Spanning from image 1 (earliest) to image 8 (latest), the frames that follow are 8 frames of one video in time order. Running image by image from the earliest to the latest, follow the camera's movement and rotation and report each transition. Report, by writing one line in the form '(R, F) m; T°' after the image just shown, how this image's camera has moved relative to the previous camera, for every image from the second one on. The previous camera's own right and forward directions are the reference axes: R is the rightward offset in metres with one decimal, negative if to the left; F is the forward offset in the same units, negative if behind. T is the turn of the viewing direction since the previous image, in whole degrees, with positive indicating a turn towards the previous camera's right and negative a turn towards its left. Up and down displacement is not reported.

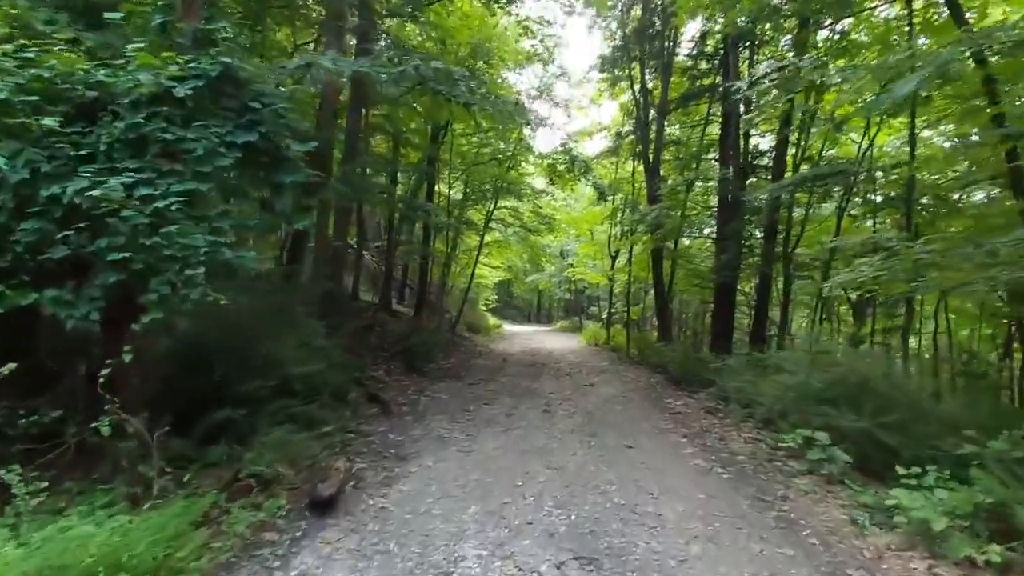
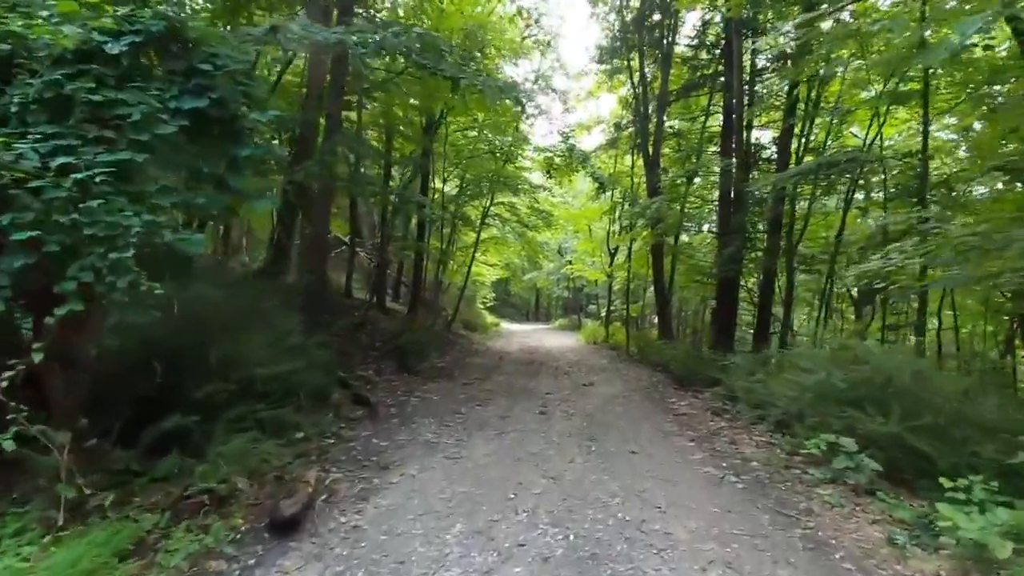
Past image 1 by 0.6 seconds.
(+0.1, +0.5) m; 0°
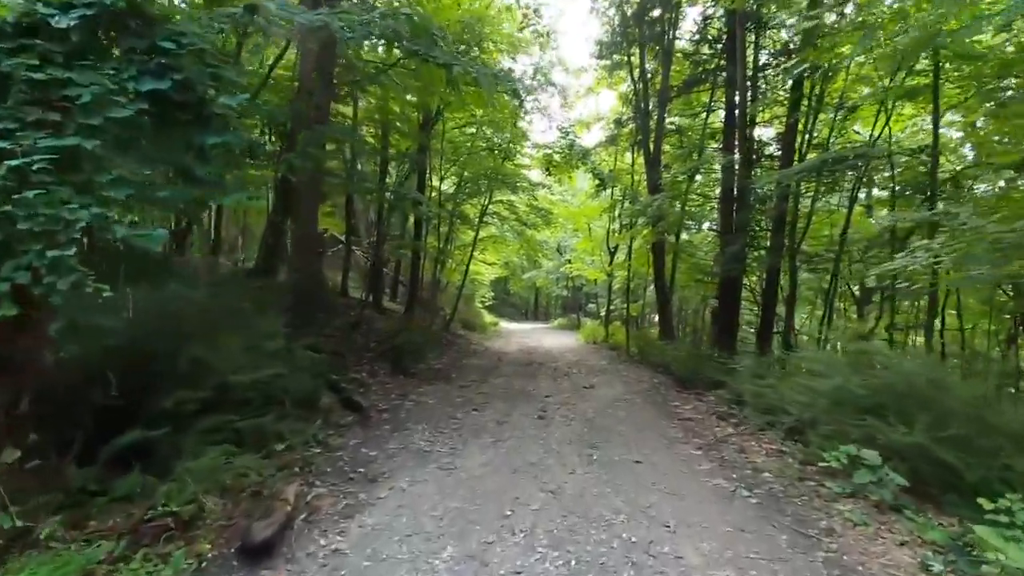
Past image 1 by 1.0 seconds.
(0.0, +0.3) m; 0°
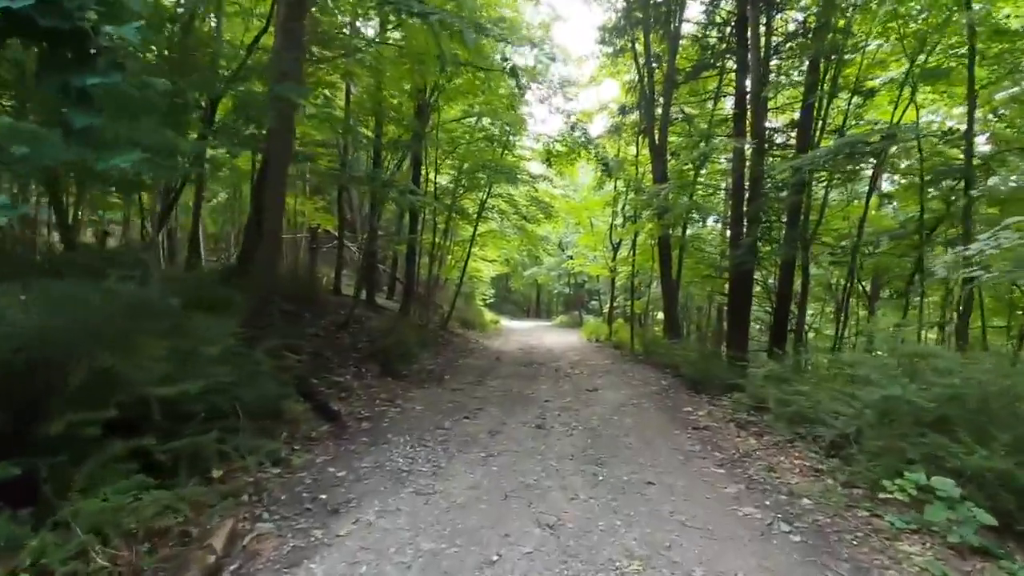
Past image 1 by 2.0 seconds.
(+0.1, +0.7) m; 0°
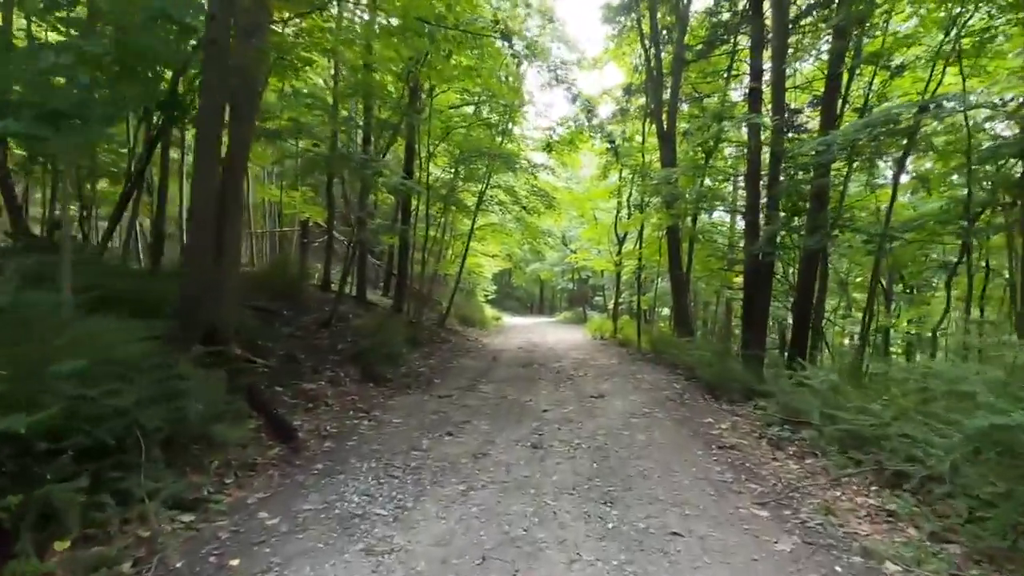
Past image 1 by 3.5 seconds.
(+0.1, +1.0) m; 0°
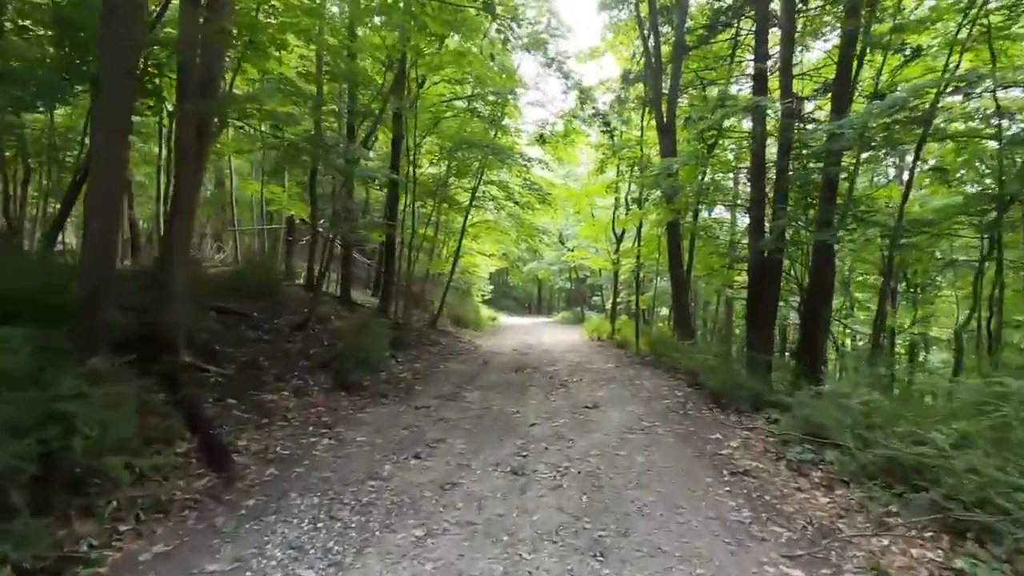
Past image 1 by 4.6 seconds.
(+0.2, +0.8) m; 0°
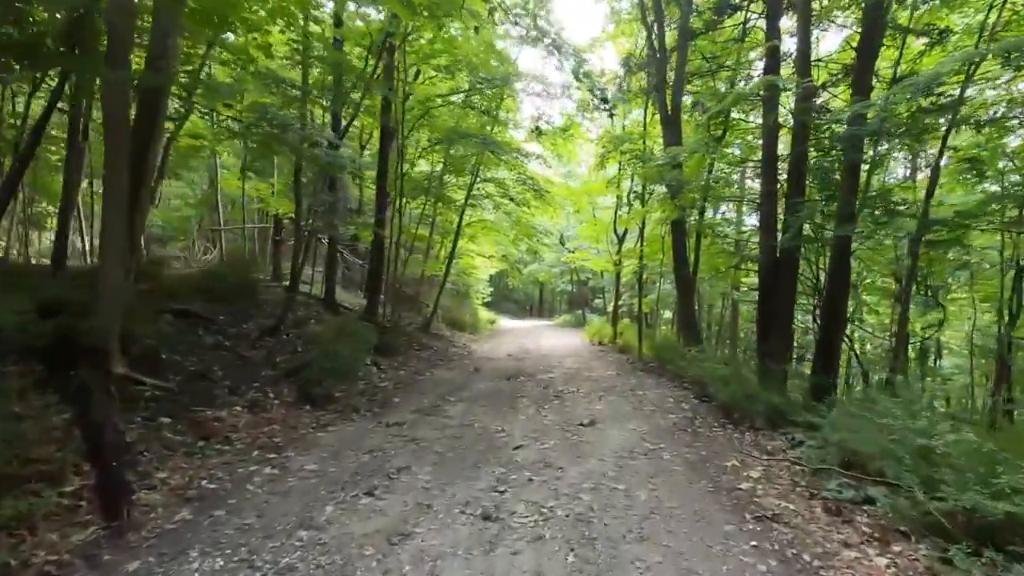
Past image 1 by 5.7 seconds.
(+0.2, +0.9) m; 0°
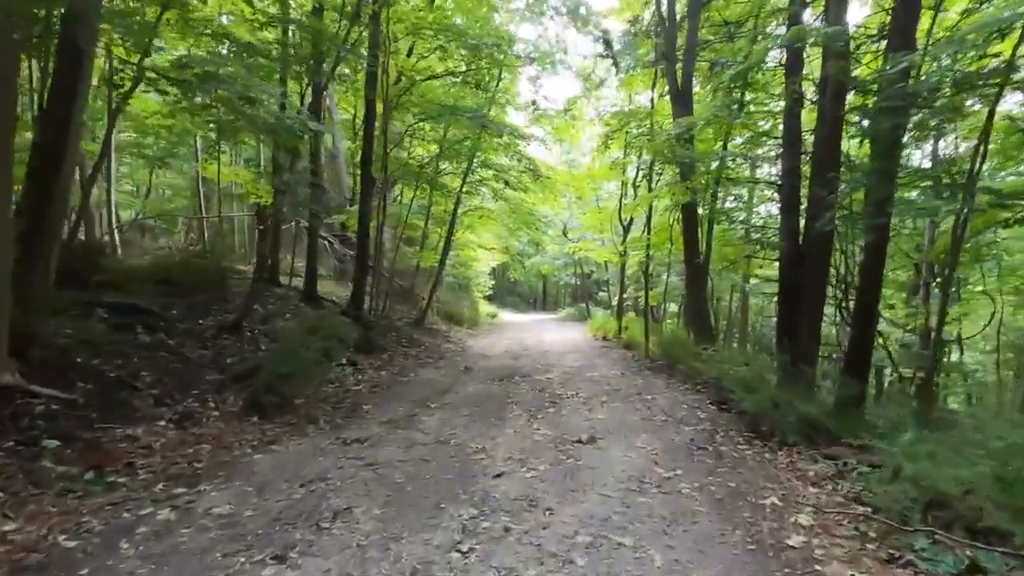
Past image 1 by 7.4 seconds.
(+0.2, +1.1) m; 0°
